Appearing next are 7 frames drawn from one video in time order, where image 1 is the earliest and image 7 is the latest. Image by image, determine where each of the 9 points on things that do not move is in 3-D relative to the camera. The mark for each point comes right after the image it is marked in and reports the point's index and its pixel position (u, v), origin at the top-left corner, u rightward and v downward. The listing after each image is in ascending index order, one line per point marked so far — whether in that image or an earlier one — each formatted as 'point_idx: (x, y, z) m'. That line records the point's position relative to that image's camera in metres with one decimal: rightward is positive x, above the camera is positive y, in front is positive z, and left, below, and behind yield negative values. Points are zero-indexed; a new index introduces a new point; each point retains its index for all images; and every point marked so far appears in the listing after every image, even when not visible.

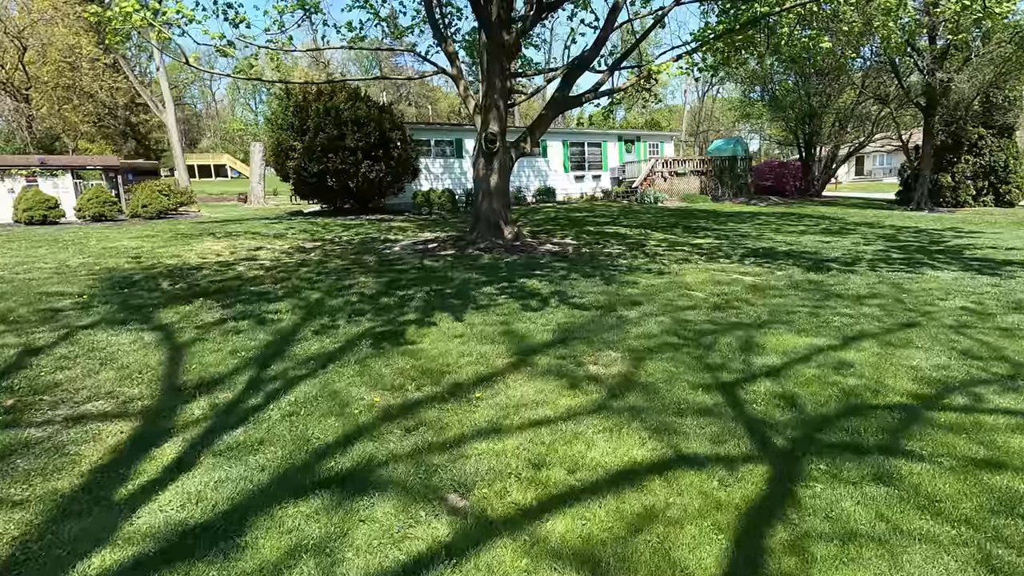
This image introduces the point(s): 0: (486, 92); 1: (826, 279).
0: (-0.5, +3.4, +9.3) m
1: (+3.7, +0.1, +6.3) m
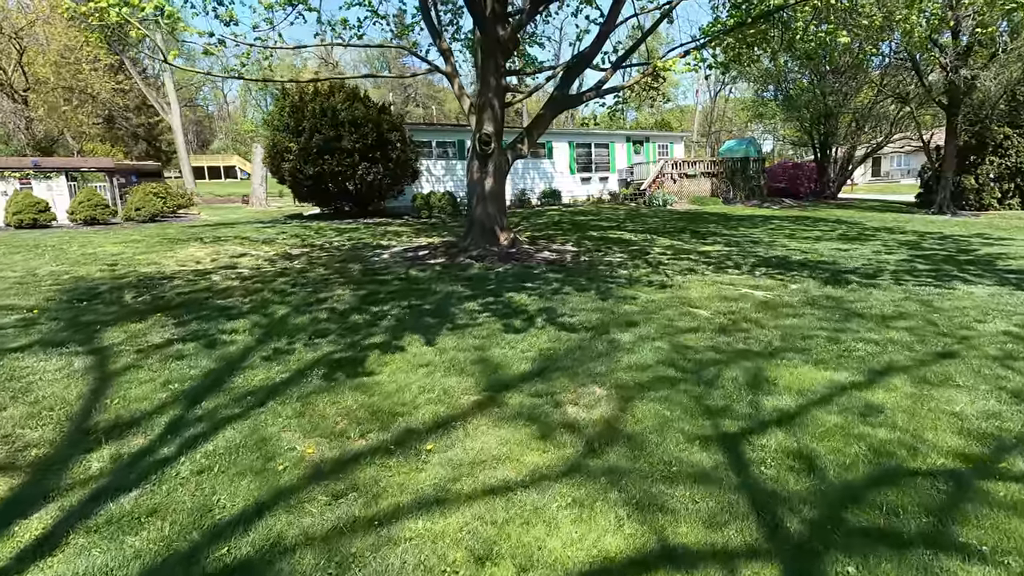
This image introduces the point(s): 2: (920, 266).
0: (-0.5, +3.3, +8.8) m
1: (+3.5, -0.1, +5.7) m
2: (+5.5, +0.3, +7.3) m
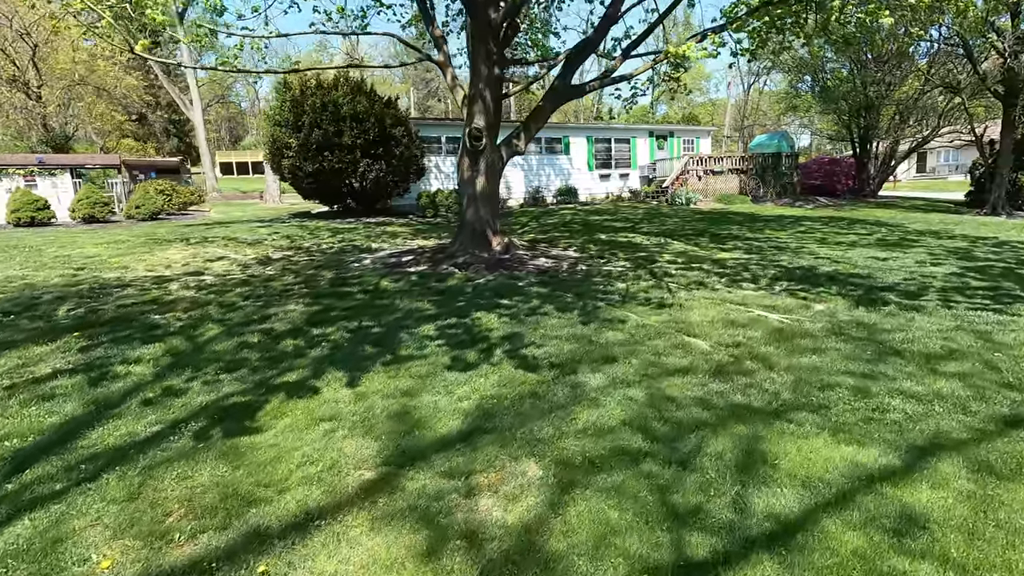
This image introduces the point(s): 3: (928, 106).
0: (-0.6, +3.1, +8.0) m
1: (+3.2, -0.3, +4.7) m
2: (+5.3, +0.1, +6.2) m
3: (+15.2, +6.6, +19.5) m
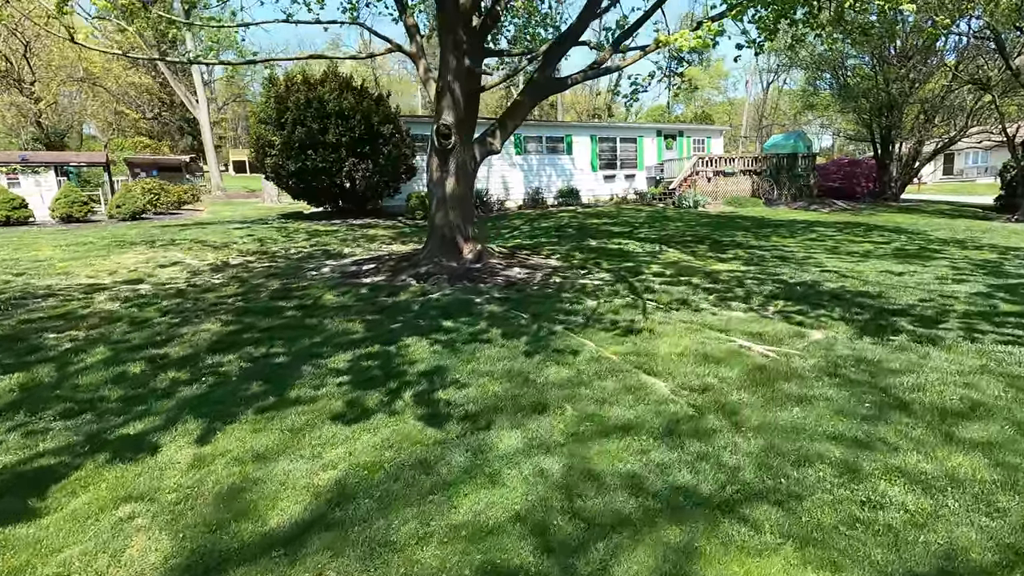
0: (-1.0, +2.9, +7.3) m
1: (+2.7, -0.5, +3.9) m
2: (+4.8, -0.2, +5.3) m
3: (+15.2, +6.3, +18.3) m
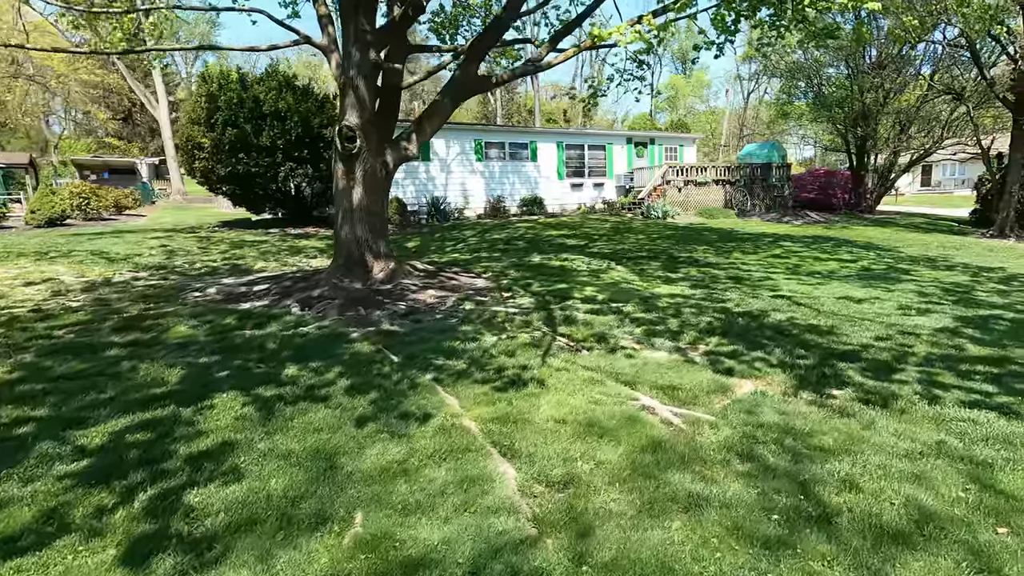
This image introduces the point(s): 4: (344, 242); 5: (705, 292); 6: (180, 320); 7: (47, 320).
0: (-2.0, +2.7, +6.4) m
1: (+1.8, -0.8, +3.0) m
2: (+3.8, -0.5, +4.5) m
3: (+13.9, +5.7, +17.8) m
4: (-2.1, +0.6, +6.6) m
5: (+2.4, 0.0, +6.7) m
6: (-3.2, -0.3, +5.1) m
7: (-4.6, -0.3, +5.3) m
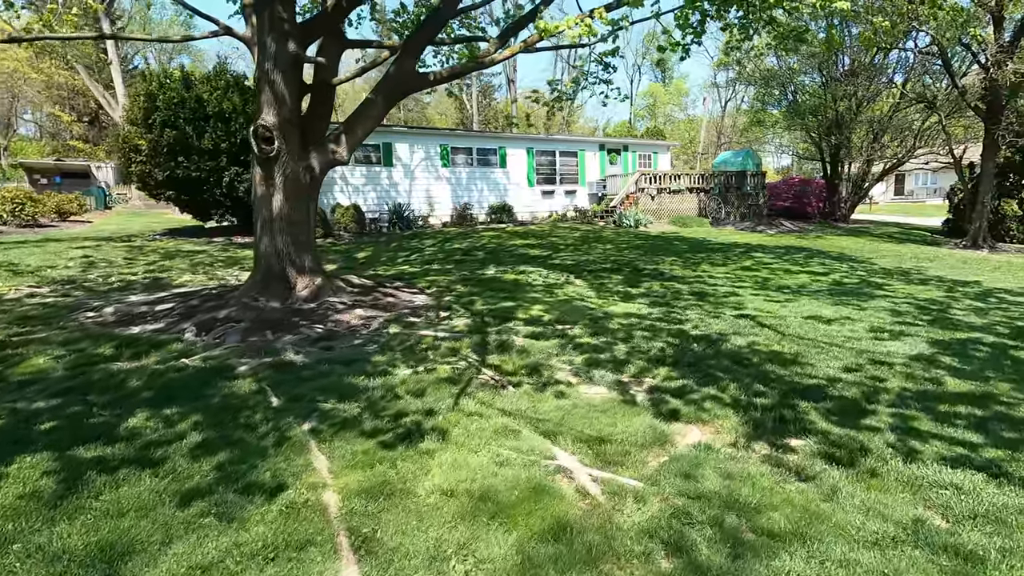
0: (-2.7, +2.4, +5.7) m
1: (+1.2, -1.0, +2.4) m
2: (+3.2, -0.7, +3.9) m
3: (+12.9, +5.4, +17.6) m
4: (-2.8, +0.3, +5.9) m
5: (+1.7, -0.3, +6.2) m
6: (-3.8, -0.5, +4.4) m
7: (-5.2, -0.5, +4.5) m
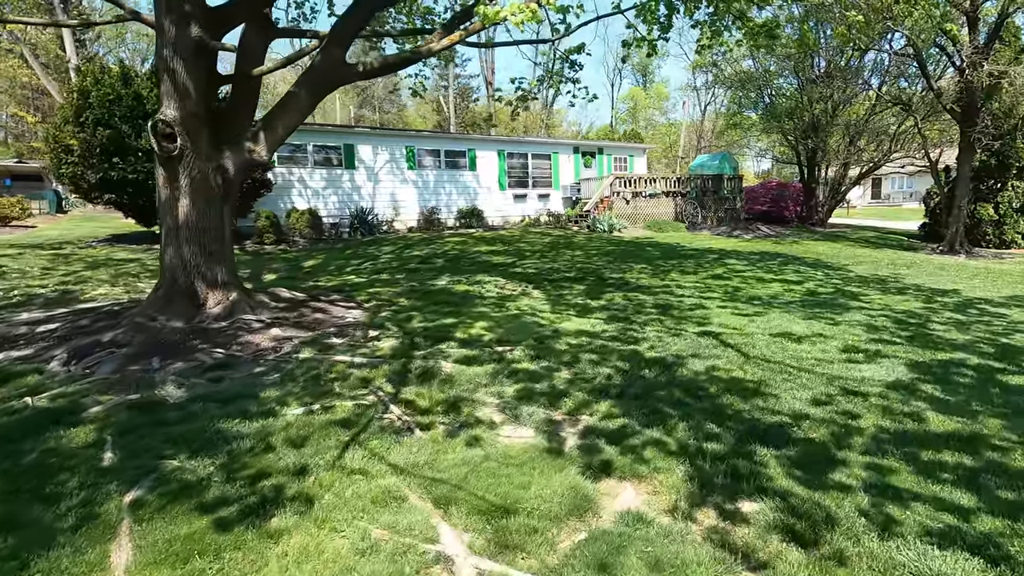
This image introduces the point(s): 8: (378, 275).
0: (-3.3, +2.3, +5.1) m
1: (+0.7, -1.1, +1.8) m
2: (+2.7, -0.8, +3.4) m
3: (+11.9, +5.2, +17.4) m
4: (-3.4, +0.2, +5.2) m
5: (+1.1, -0.4, +5.6) m
6: (-4.4, -0.7, +3.6) m
7: (-5.8, -0.7, +3.7) m
8: (-2.1, +0.2, +8.5) m
